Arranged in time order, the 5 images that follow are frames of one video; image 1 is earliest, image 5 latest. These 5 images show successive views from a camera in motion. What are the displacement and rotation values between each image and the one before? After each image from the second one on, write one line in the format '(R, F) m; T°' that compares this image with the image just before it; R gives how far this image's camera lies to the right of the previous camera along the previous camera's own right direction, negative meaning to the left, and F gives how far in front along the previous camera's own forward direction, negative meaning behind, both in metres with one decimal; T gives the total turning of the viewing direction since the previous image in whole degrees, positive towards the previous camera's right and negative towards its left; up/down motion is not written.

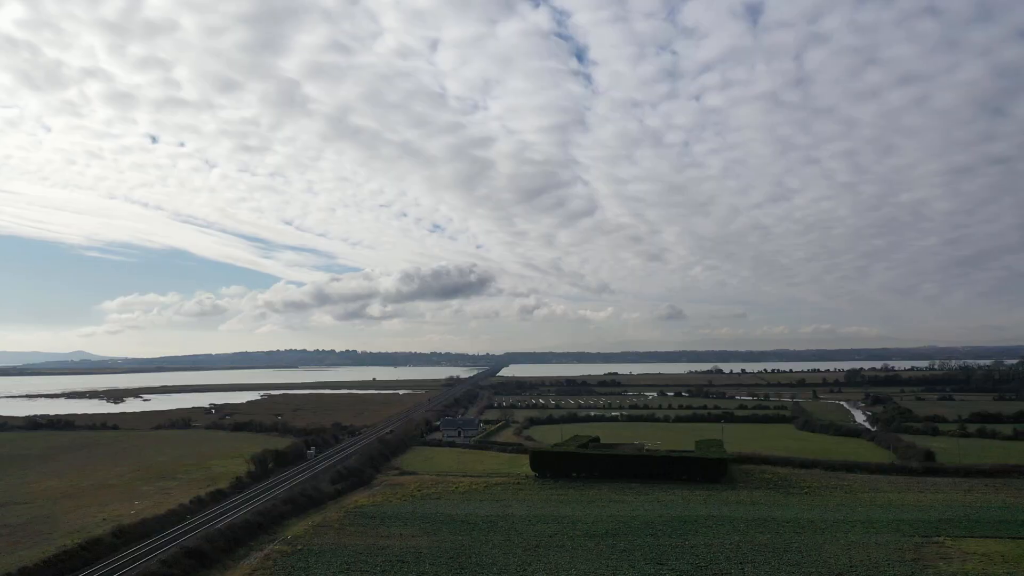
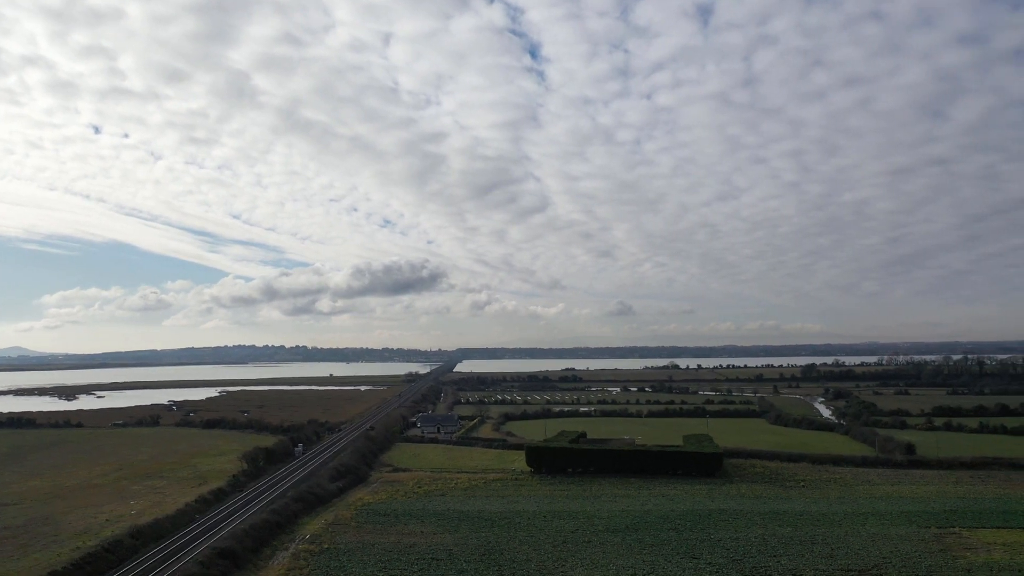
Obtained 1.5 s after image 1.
(-2.4, +0.2) m; +3°
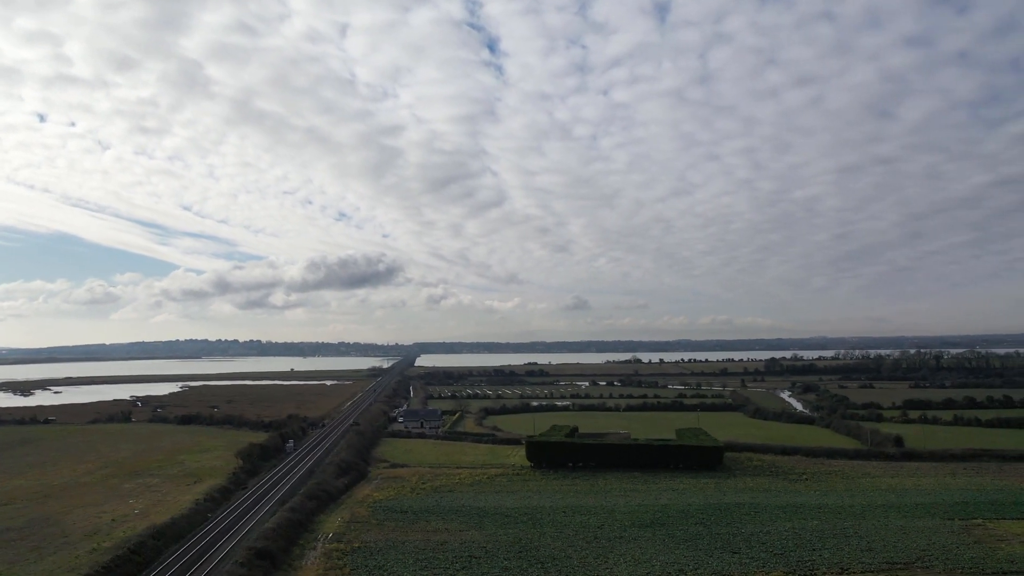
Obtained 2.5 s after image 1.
(-2.3, +0.5) m; +3°
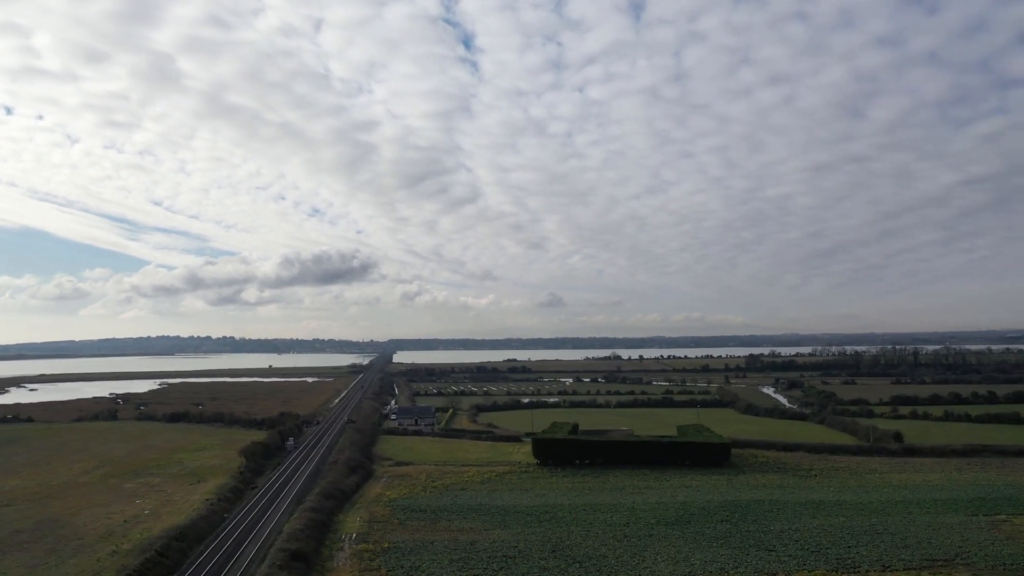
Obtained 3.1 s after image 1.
(-1.6, +0.4) m; +2°
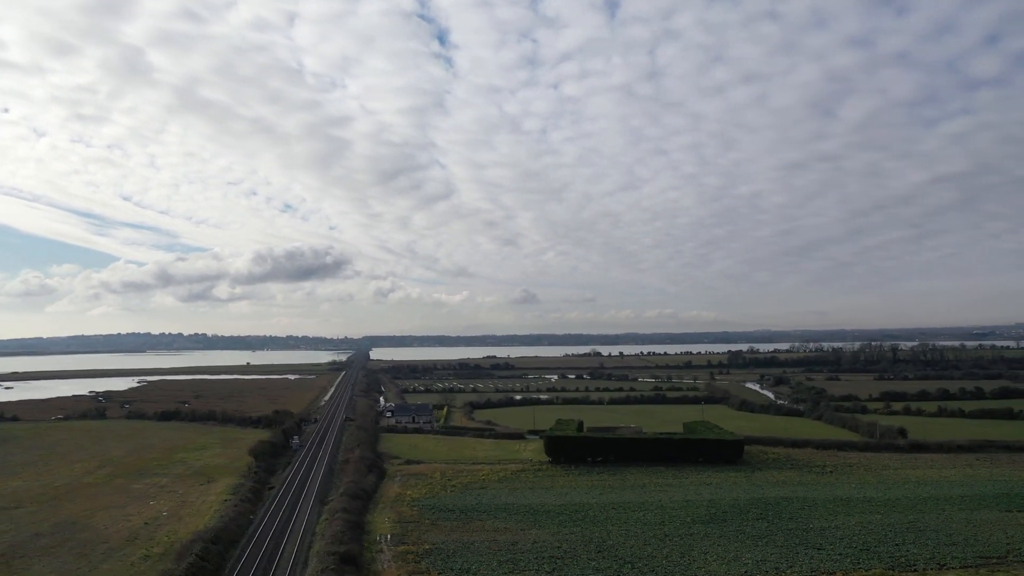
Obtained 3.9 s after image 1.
(-2.0, +0.5) m; +2°
